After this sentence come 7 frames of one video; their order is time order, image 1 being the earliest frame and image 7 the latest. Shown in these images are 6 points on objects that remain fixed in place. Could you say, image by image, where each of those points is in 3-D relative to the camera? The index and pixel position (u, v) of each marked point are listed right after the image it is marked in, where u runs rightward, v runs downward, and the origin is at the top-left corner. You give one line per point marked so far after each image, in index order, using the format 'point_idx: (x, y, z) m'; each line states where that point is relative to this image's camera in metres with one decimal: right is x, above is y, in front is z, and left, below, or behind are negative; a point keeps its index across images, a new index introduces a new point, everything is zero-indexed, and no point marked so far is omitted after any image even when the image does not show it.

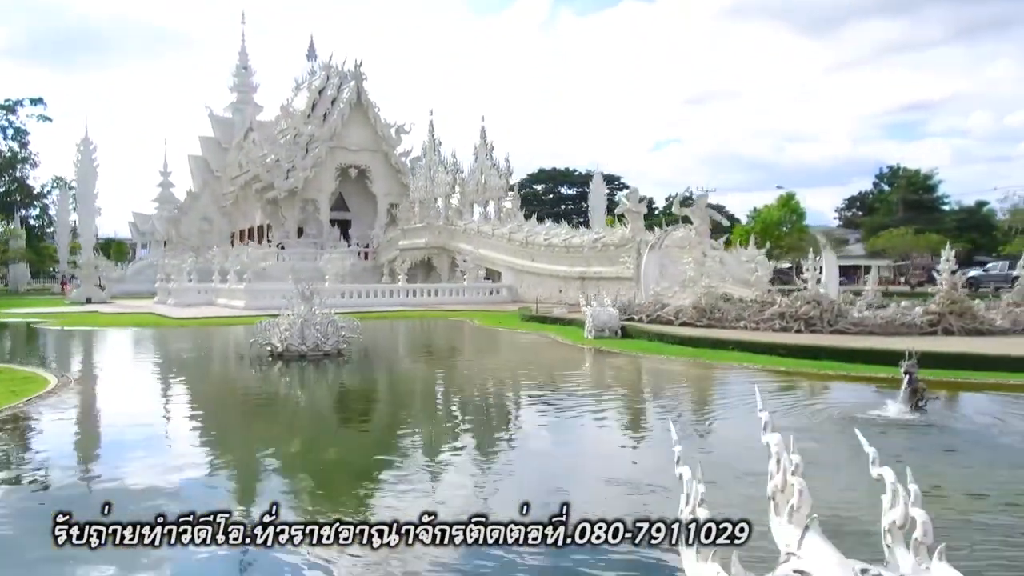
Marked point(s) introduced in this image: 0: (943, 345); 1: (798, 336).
0: (+5.6, -0.7, +10.3) m
1: (+4.1, -0.7, +11.3) m
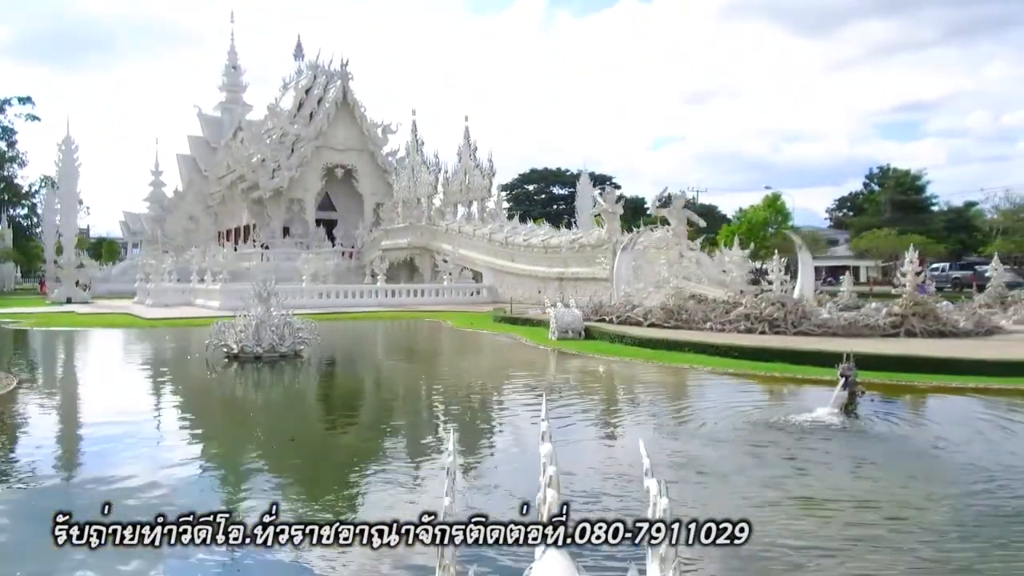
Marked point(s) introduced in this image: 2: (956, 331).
0: (+5.1, -0.7, +10.3) m
1: (+3.5, -0.7, +11.3) m
2: (+6.3, -0.6, +11.3) m
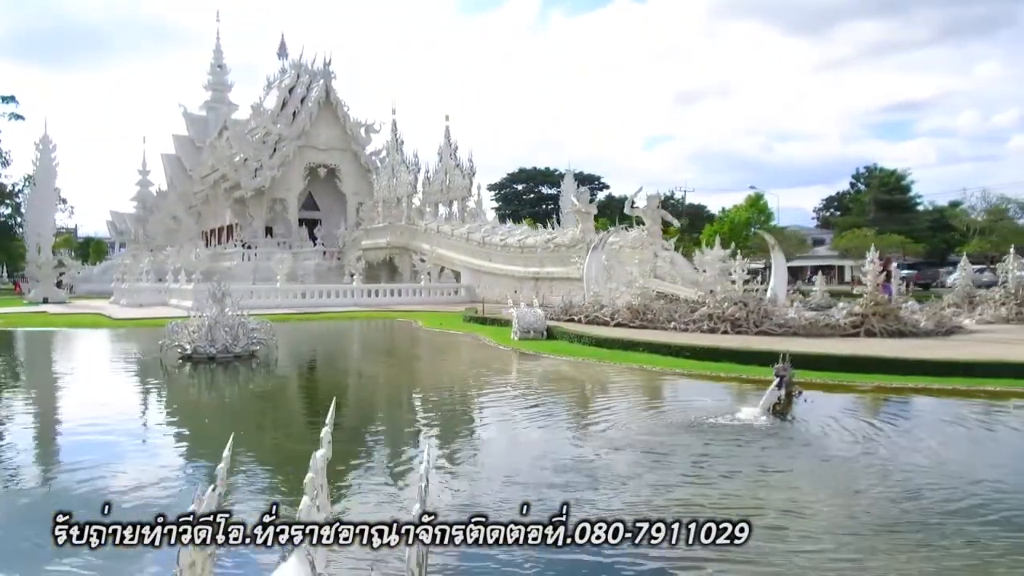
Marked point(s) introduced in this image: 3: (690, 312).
0: (+4.5, -0.7, +10.3) m
1: (+3.0, -0.7, +11.3) m
2: (+5.8, -0.6, +11.3) m
3: (+2.8, -0.4, +12.6) m
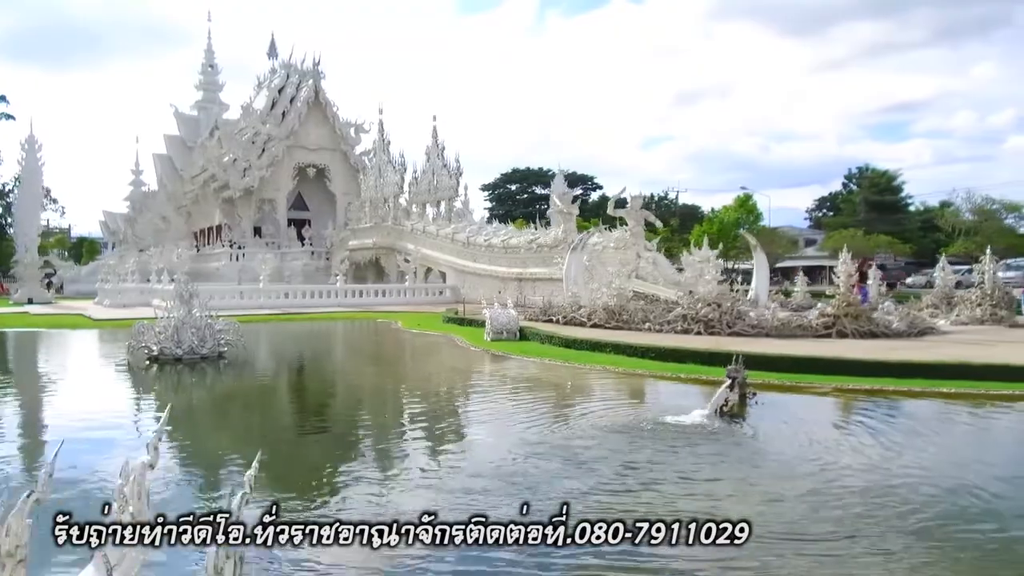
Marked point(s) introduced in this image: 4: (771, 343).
0: (+4.1, -0.8, +10.3) m
1: (+2.6, -0.7, +11.3) m
2: (+5.4, -0.6, +11.3) m
3: (+2.4, -0.4, +12.6) m
4: (+3.5, -0.7, +10.6) m
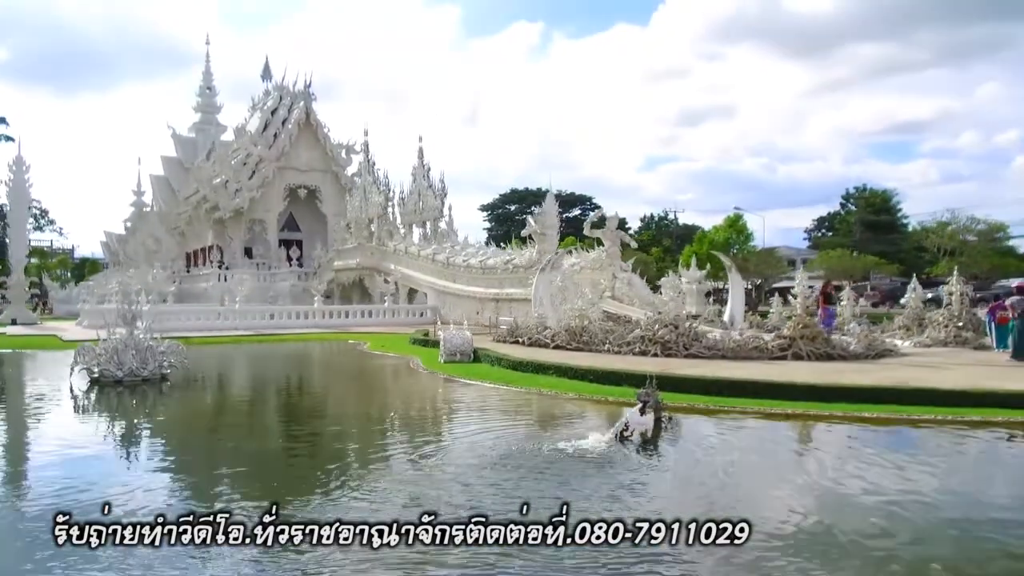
0: (+3.5, -1.0, +10.2) m
1: (+1.9, -1.0, +11.2) m
2: (+4.7, -0.9, +11.2) m
3: (+1.8, -0.7, +12.5) m
4: (+2.8, -1.0, +10.5) m
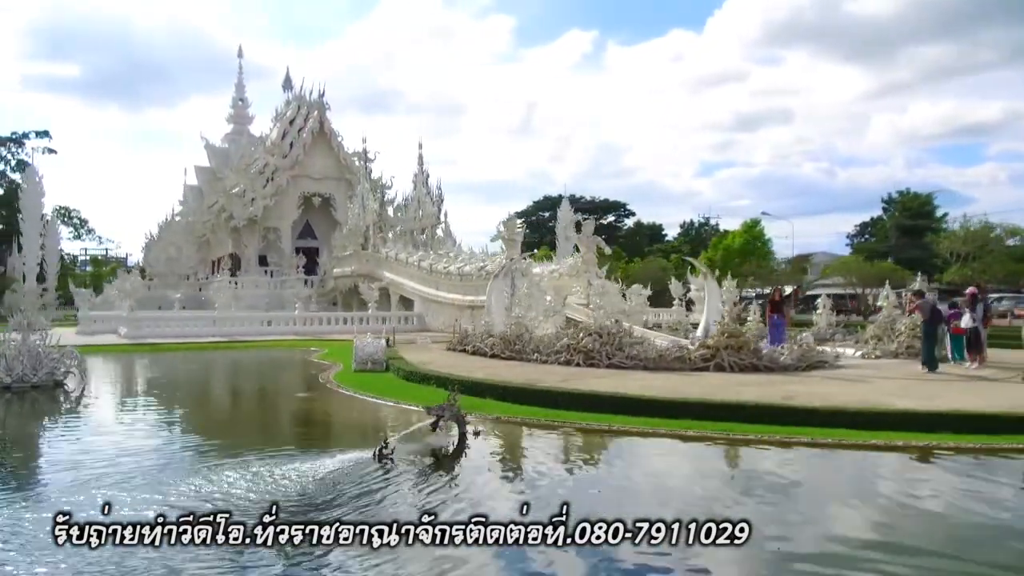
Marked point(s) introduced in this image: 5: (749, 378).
0: (+2.2, -1.1, +9.7) m
1: (+0.7, -1.1, +10.7) m
2: (+3.5, -1.0, +10.6) m
3: (+0.6, -0.8, +12.1) m
4: (+1.6, -1.1, +10.0) m
5: (+2.4, -1.1, +9.4) m
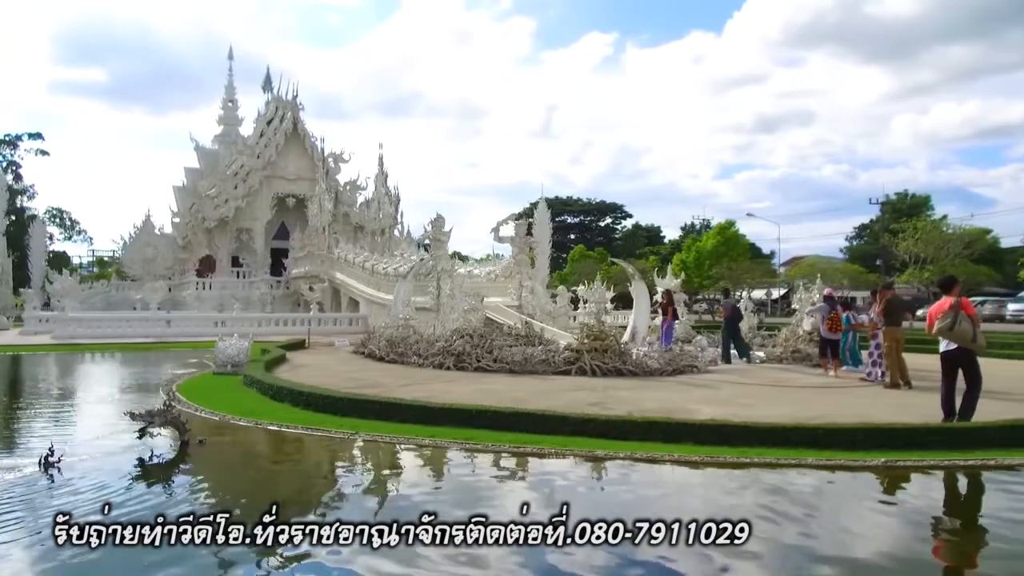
0: (+0.3, -1.1, +9.3) m
1: (-1.1, -1.1, +10.4) m
2: (+1.7, -1.0, +10.2) m
3: (-1.1, -0.9, +11.7) m
4: (-0.3, -1.1, +9.7) m
5: (+0.5, -1.1, +9.1) m
